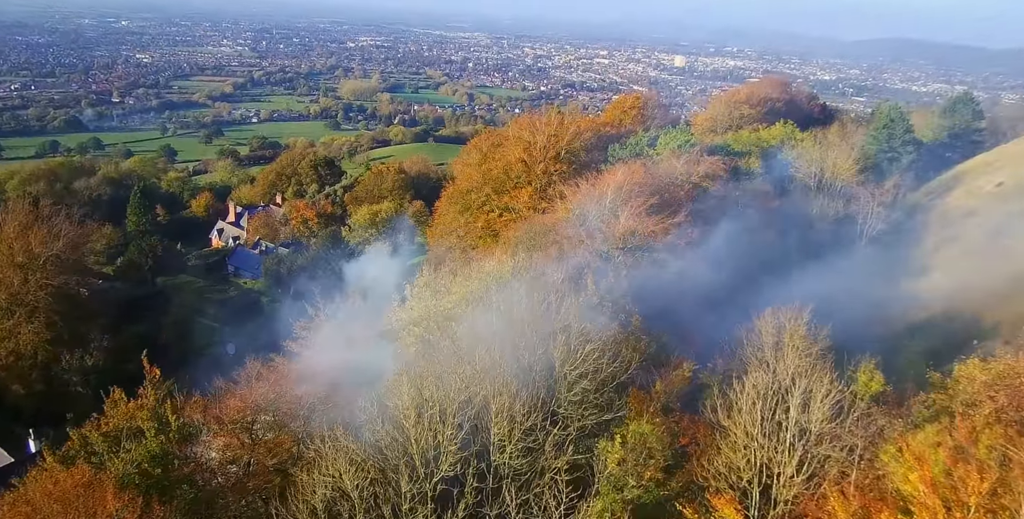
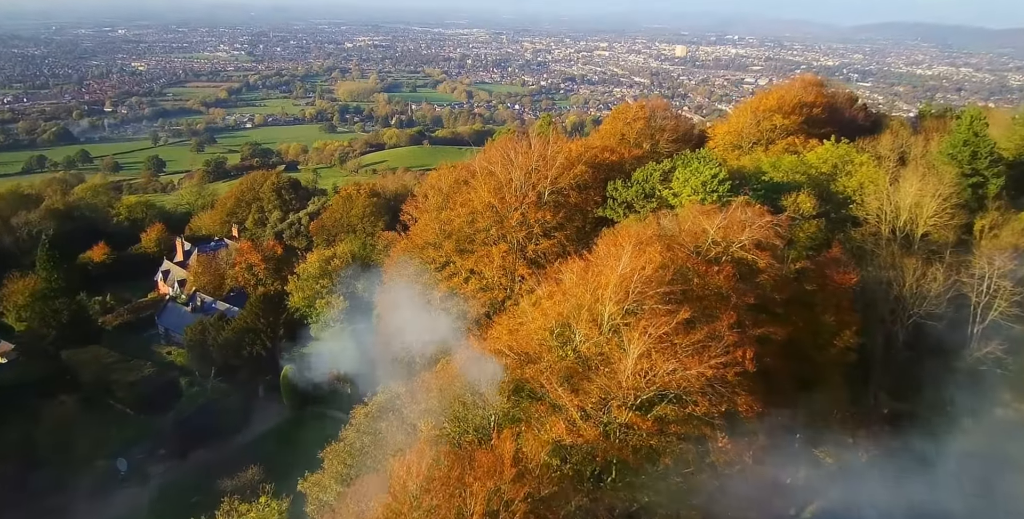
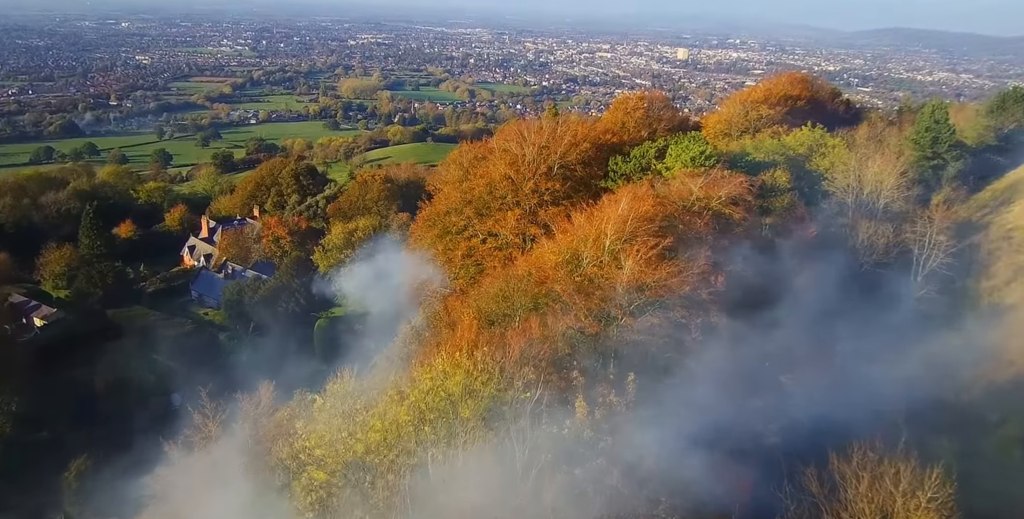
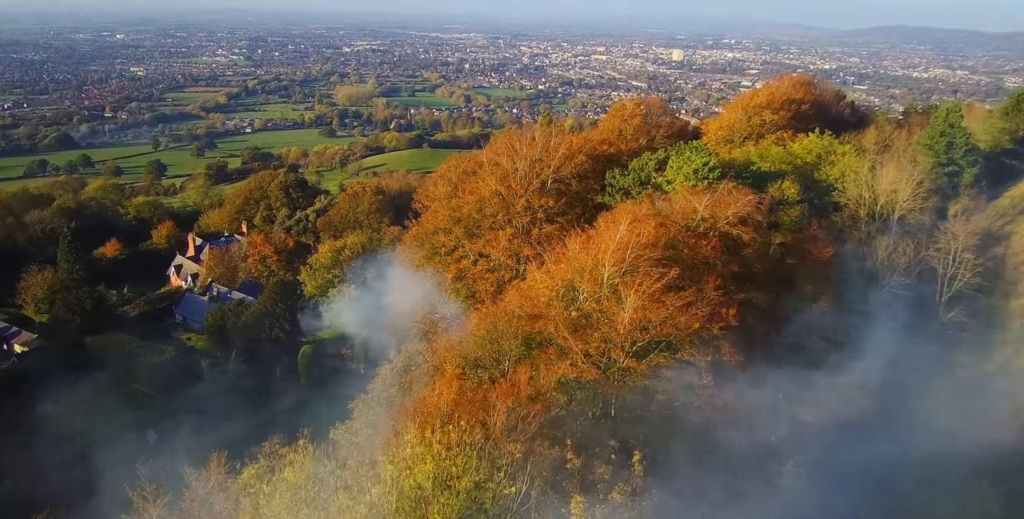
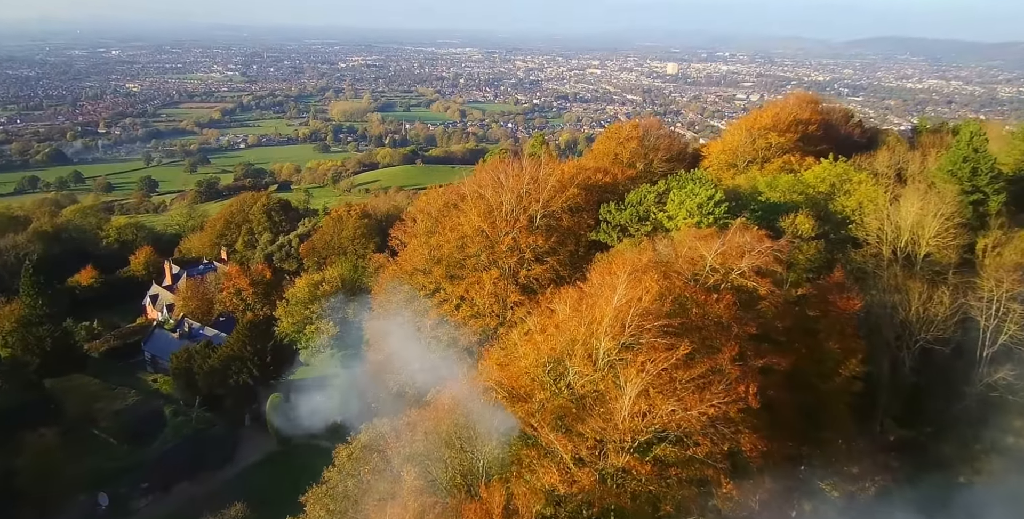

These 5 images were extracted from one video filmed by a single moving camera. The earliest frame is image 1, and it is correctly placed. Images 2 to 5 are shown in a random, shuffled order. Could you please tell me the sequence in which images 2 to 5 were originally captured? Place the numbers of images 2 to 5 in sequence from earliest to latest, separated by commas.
3, 4, 2, 5
